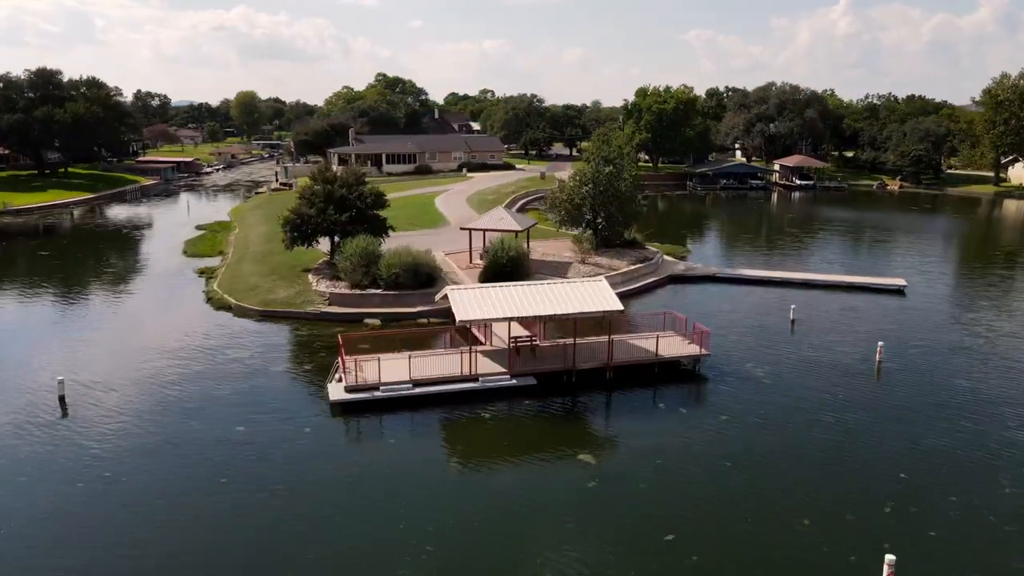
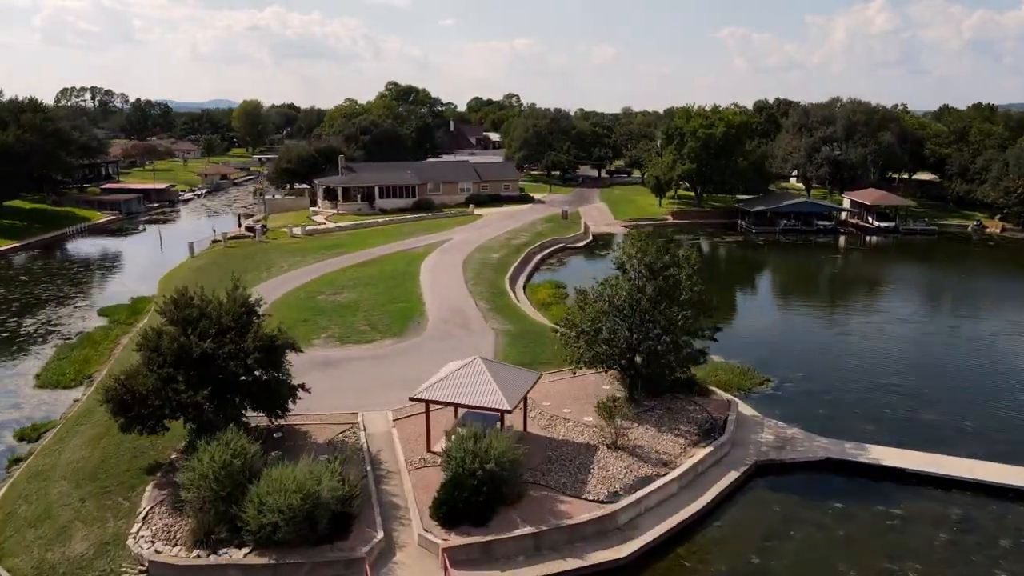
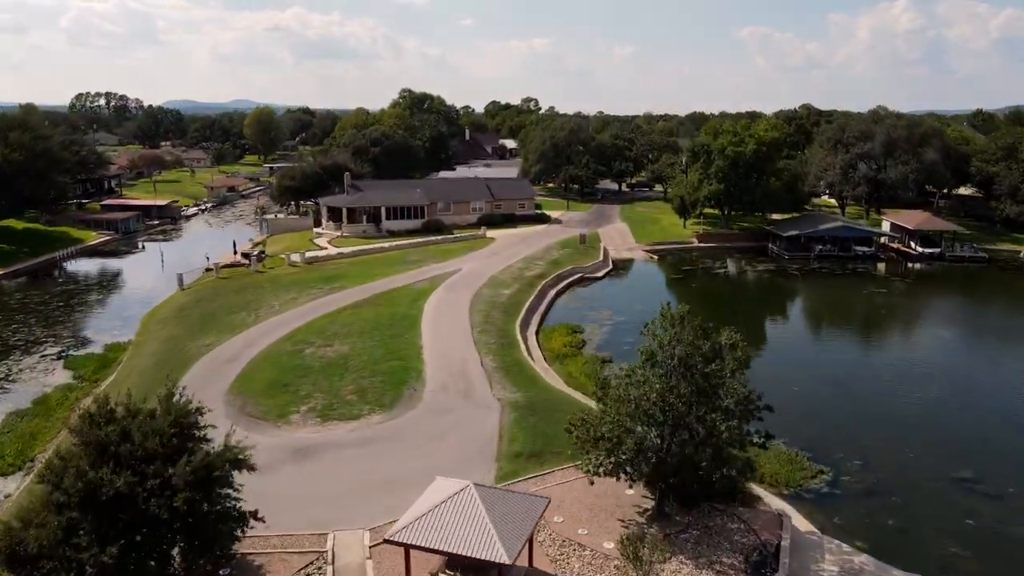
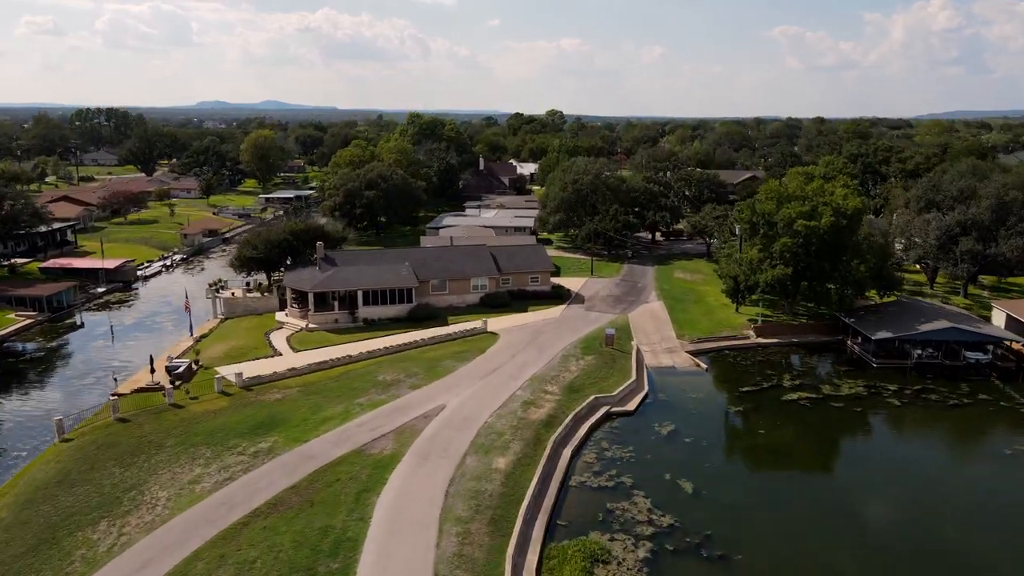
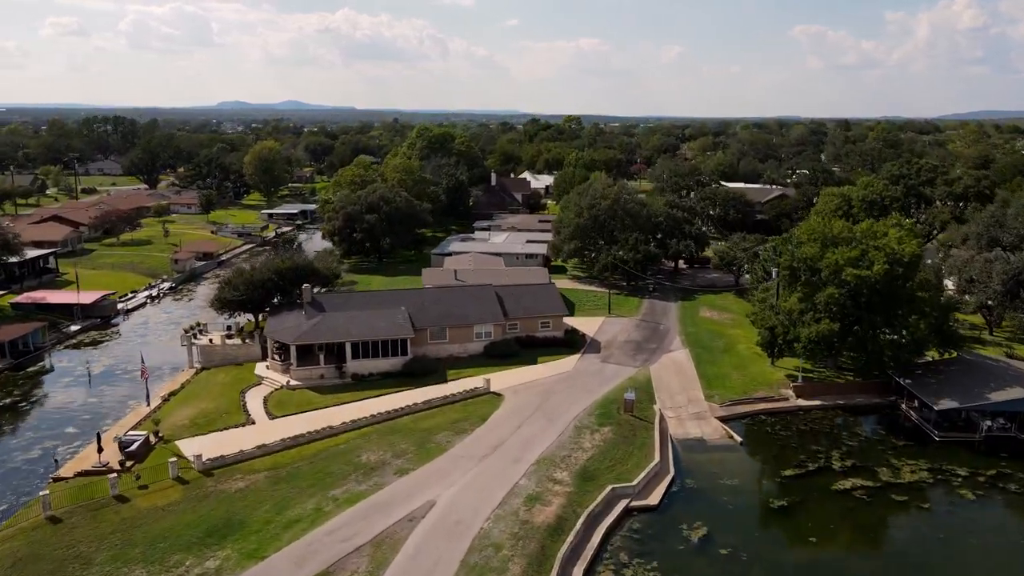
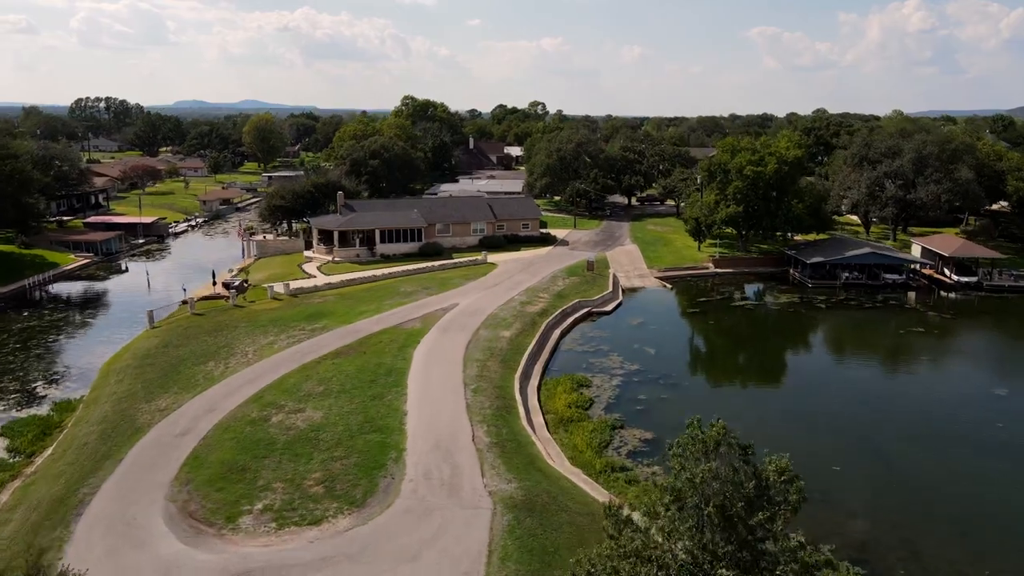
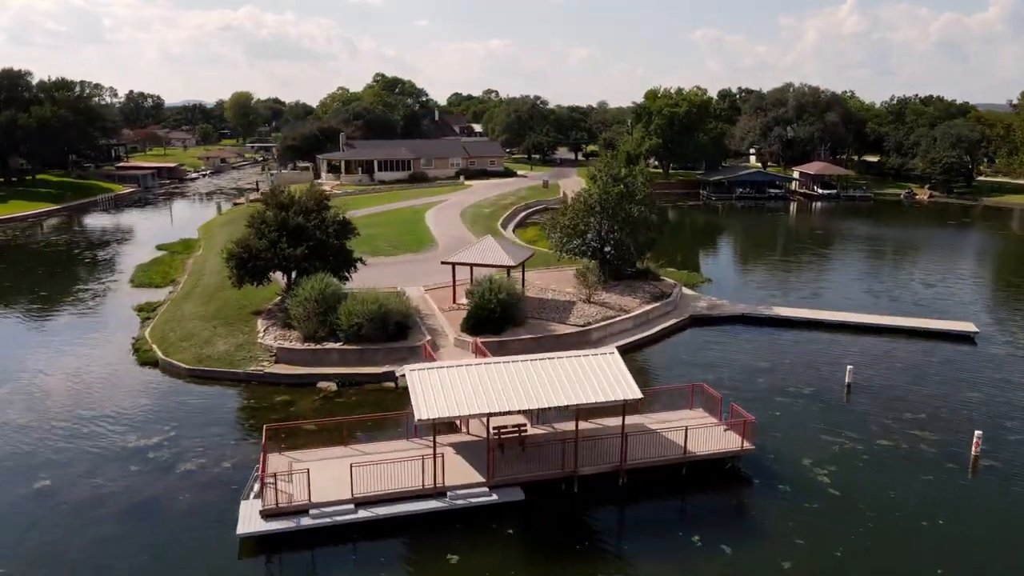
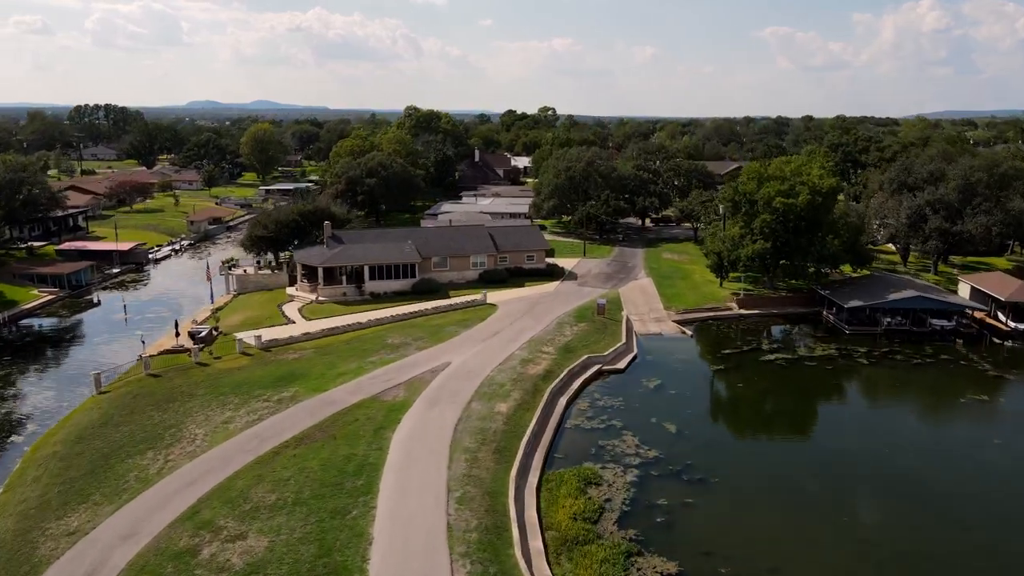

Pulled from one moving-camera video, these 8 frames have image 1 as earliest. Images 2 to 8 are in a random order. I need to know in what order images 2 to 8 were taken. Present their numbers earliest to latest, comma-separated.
7, 2, 3, 6, 8, 4, 5
